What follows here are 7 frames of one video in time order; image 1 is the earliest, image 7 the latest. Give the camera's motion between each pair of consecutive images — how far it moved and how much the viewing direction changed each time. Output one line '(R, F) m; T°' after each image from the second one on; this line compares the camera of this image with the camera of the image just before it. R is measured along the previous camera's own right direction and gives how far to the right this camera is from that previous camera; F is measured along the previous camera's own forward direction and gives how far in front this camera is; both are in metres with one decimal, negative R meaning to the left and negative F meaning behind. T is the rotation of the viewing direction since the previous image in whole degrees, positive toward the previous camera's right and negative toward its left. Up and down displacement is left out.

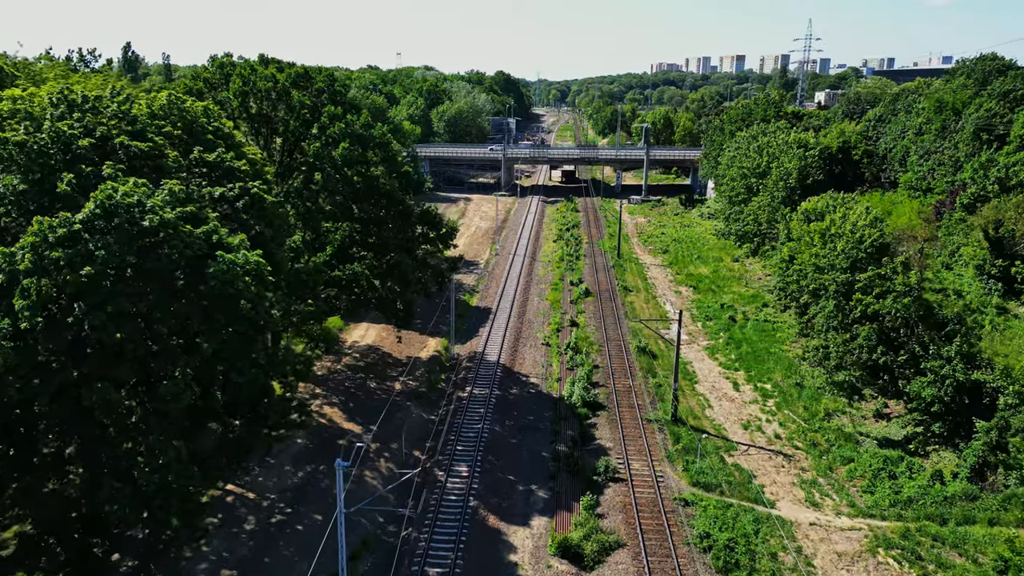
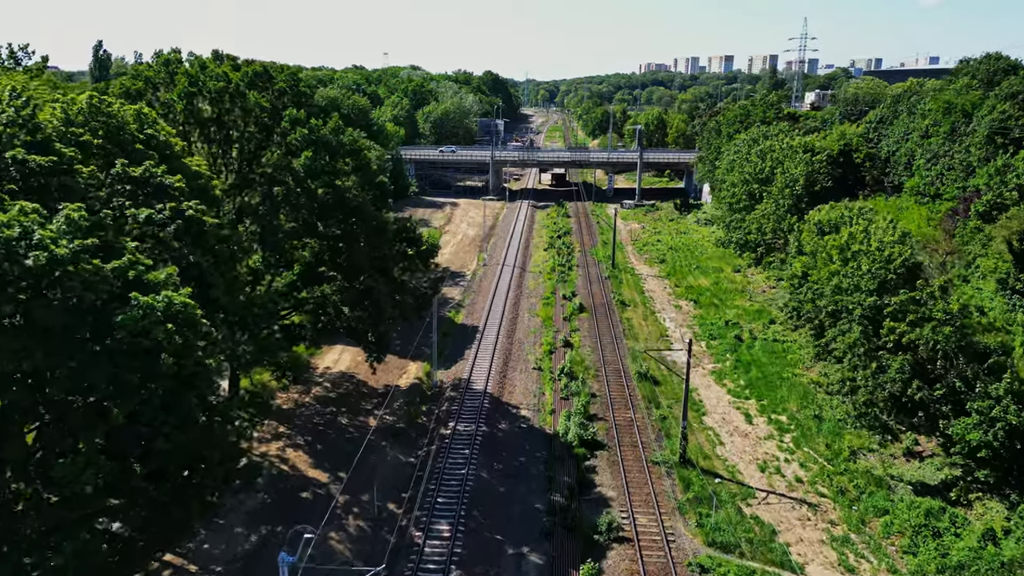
(0.0, +3.2) m; +1°
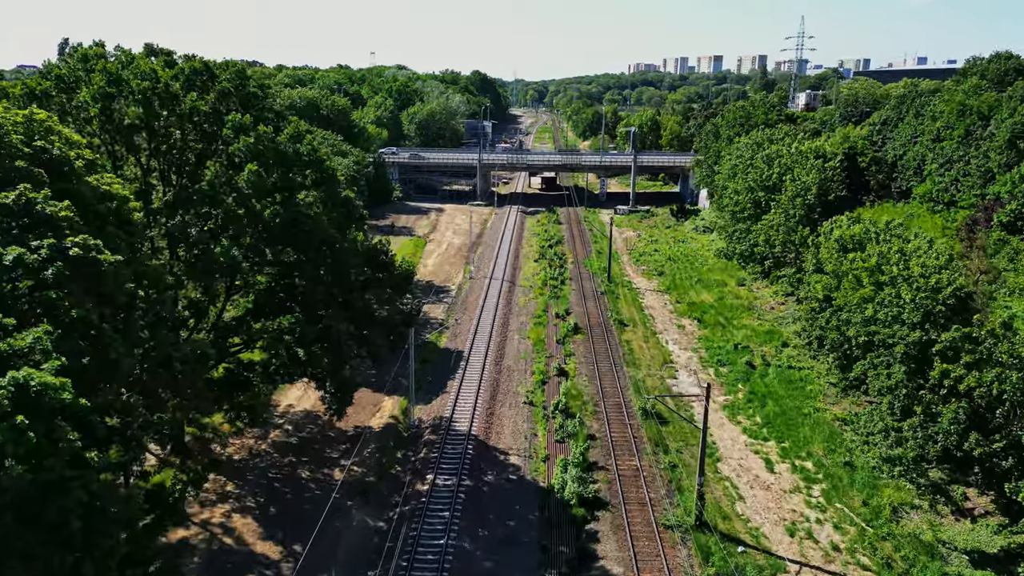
(+0.1, +3.7) m; +1°
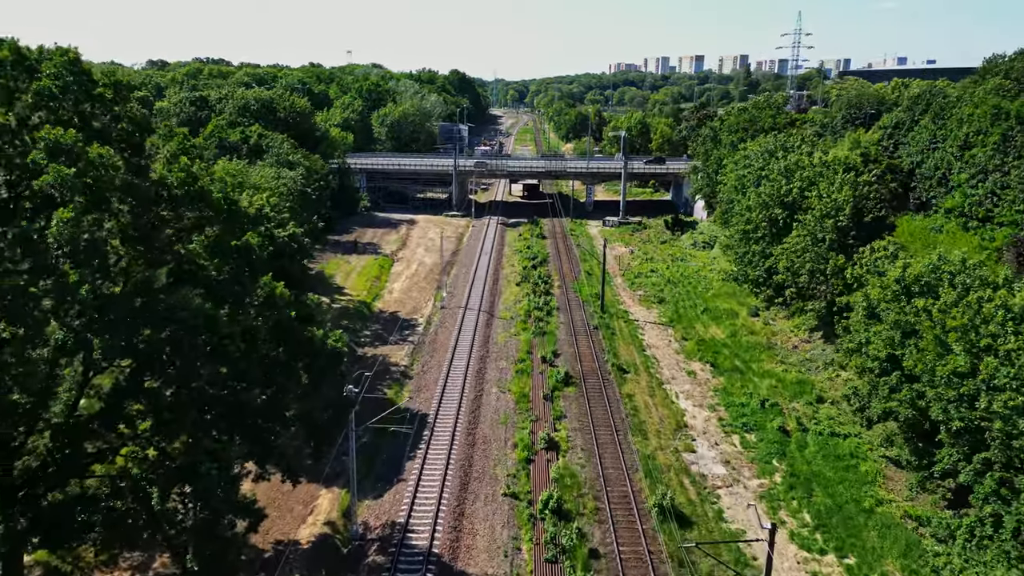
(+0.2, +6.9) m; +1°
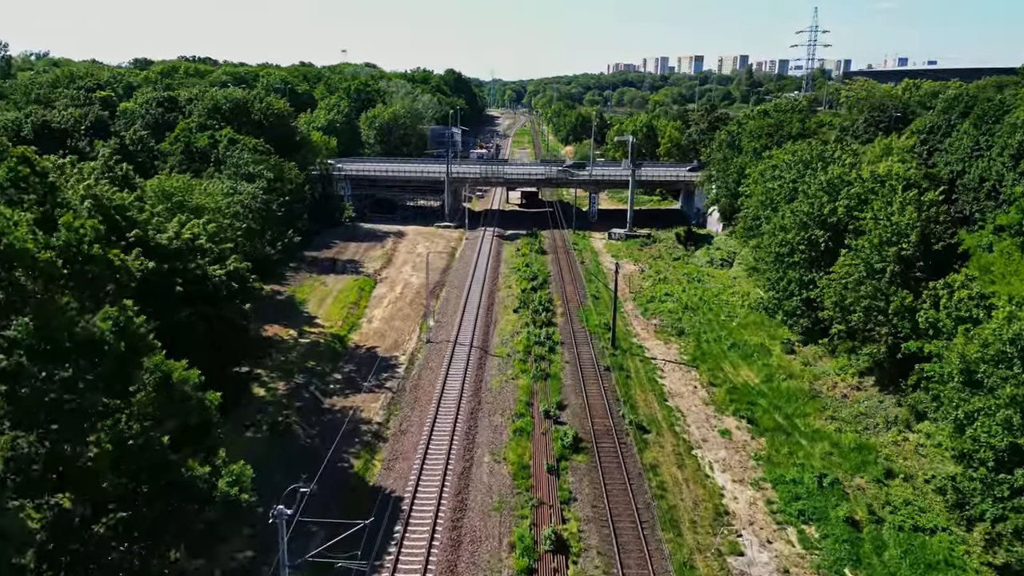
(0.0, +5.9) m; 0°
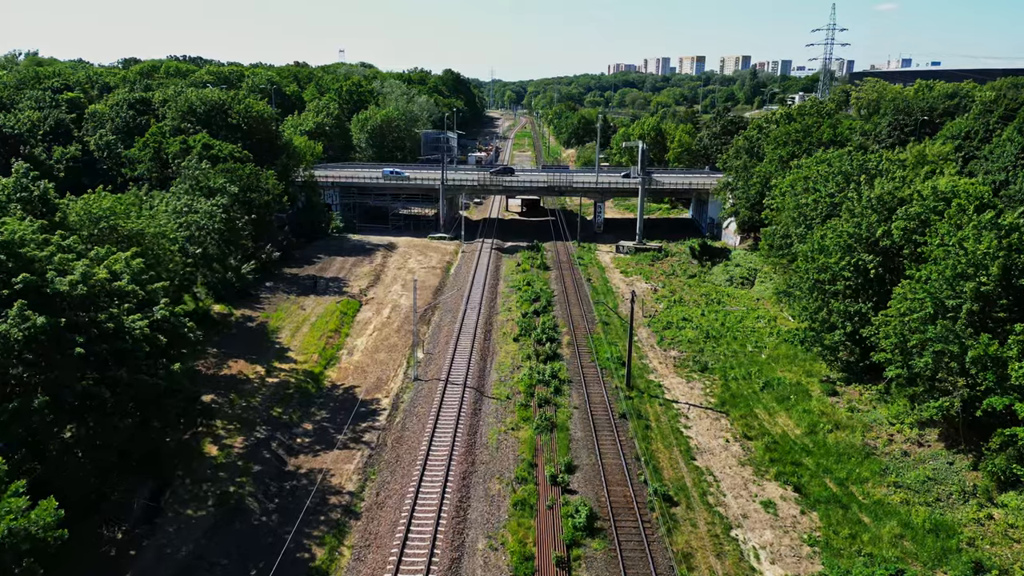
(0.0, +4.8) m; 0°
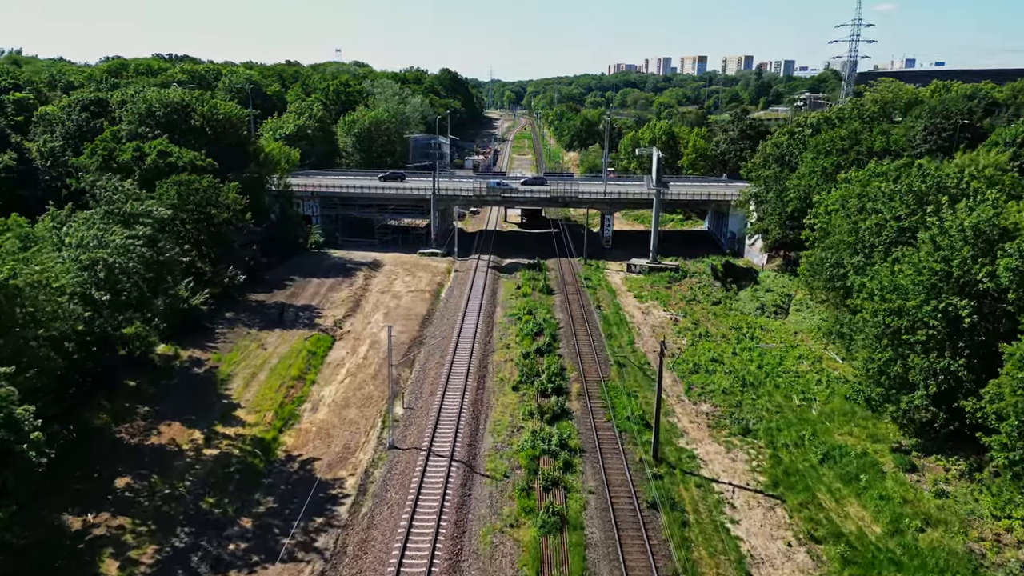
(0.0, +6.3) m; 0°
